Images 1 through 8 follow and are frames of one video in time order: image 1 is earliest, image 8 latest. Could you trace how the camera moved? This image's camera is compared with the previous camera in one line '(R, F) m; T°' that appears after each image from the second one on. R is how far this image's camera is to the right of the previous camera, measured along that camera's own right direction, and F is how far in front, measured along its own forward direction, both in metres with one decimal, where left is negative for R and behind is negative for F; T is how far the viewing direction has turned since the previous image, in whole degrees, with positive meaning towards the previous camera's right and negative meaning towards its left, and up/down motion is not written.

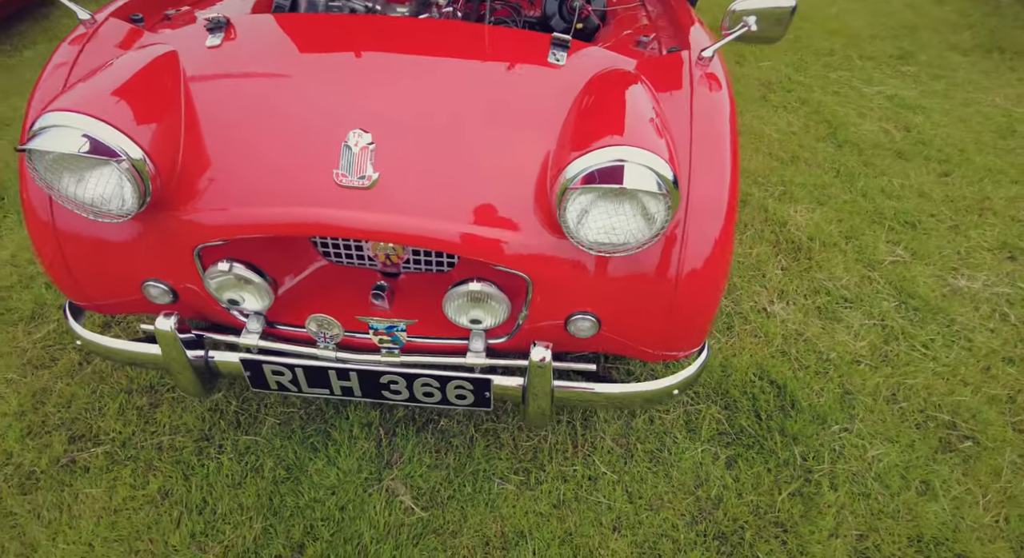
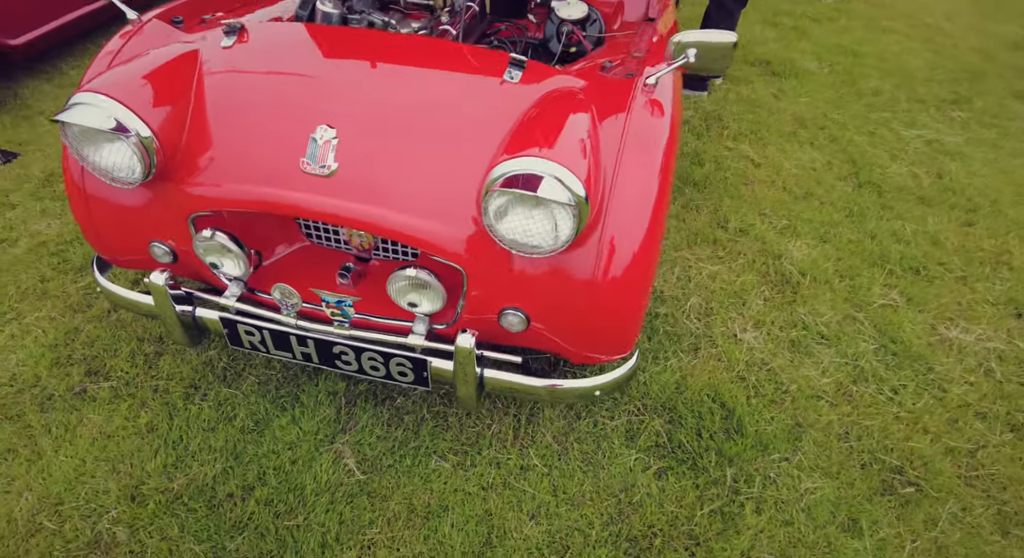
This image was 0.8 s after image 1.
(+0.3, -0.1) m; -7°
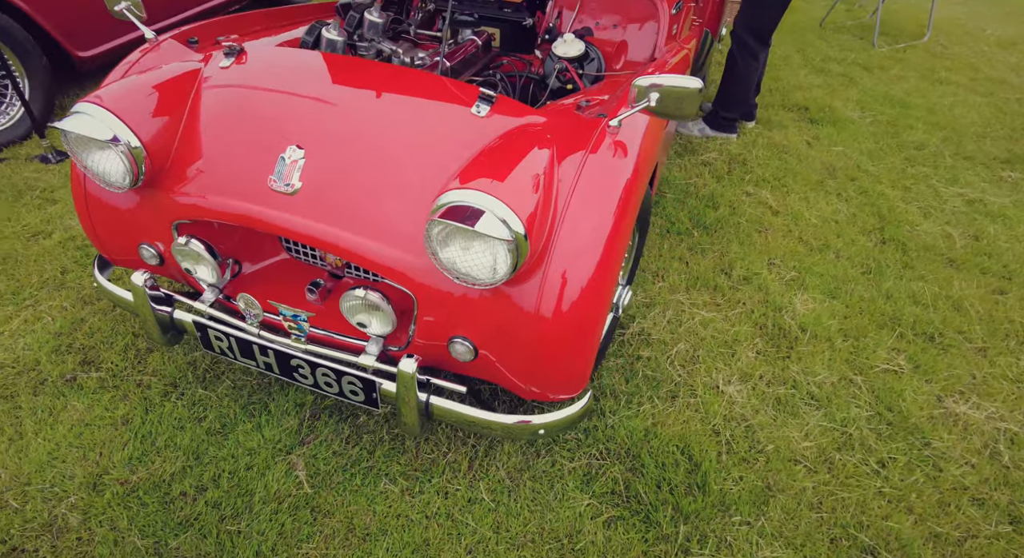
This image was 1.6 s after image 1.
(+0.3, 0.0) m; -5°
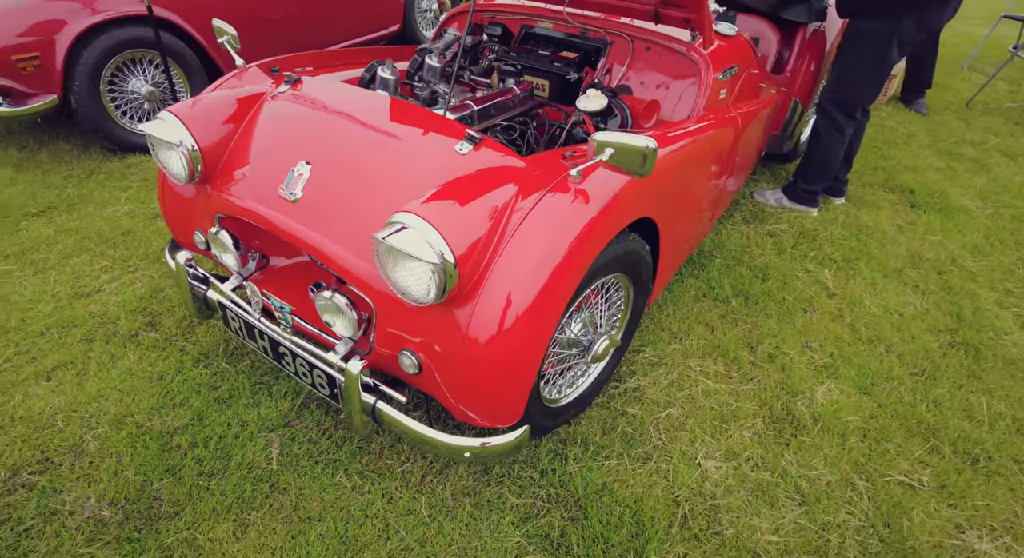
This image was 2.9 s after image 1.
(+0.5, 0.0) m; -13°
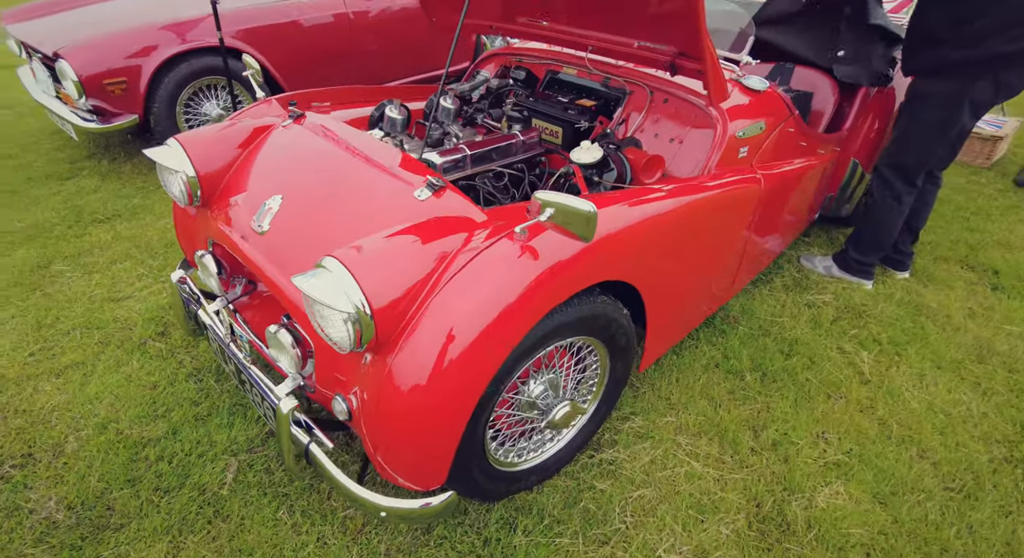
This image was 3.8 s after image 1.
(+0.4, +0.1) m; -9°
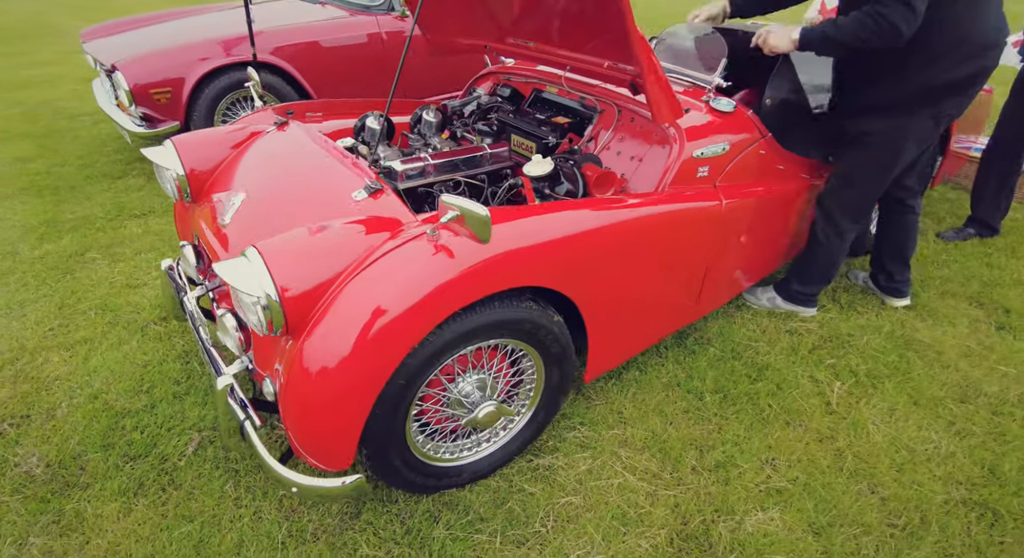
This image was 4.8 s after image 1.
(+0.4, -0.1) m; -6°
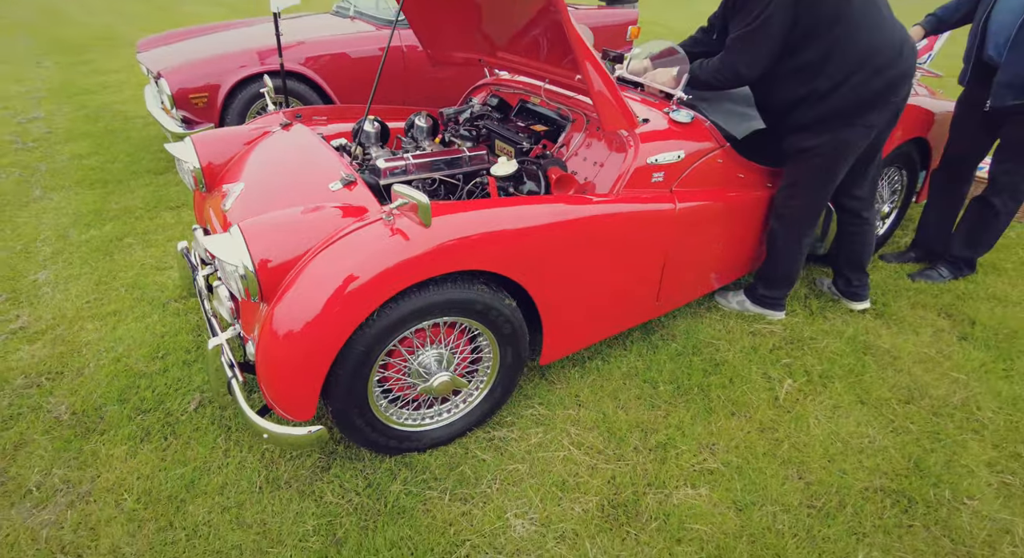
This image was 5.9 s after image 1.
(+0.3, -0.2) m; -4°
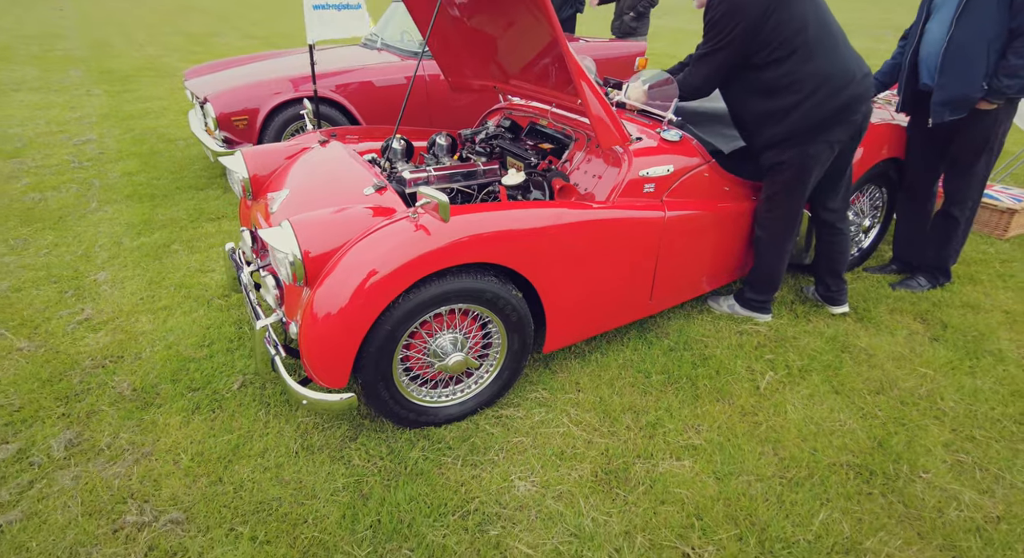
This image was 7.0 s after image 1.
(0.0, -0.3) m; -1°
